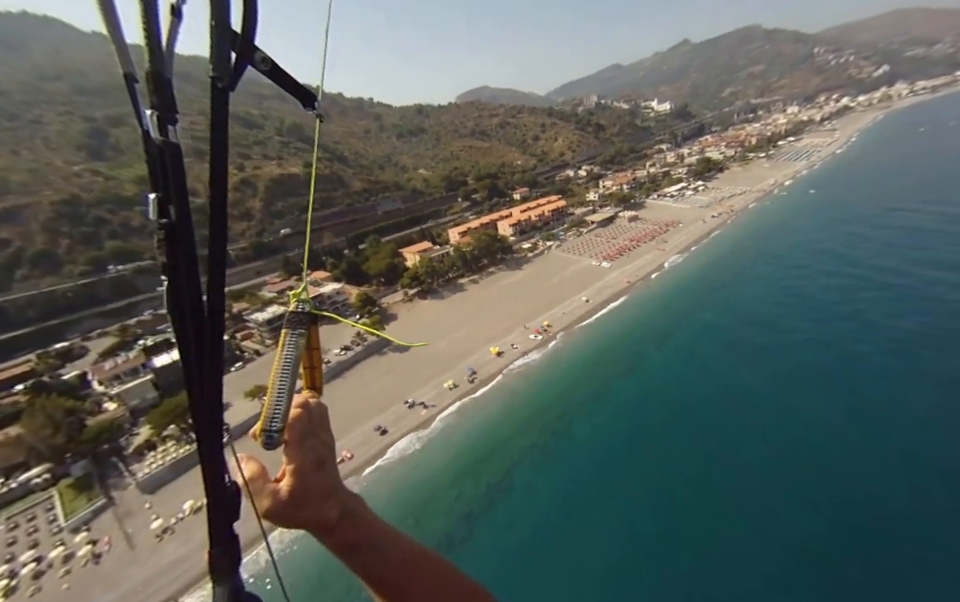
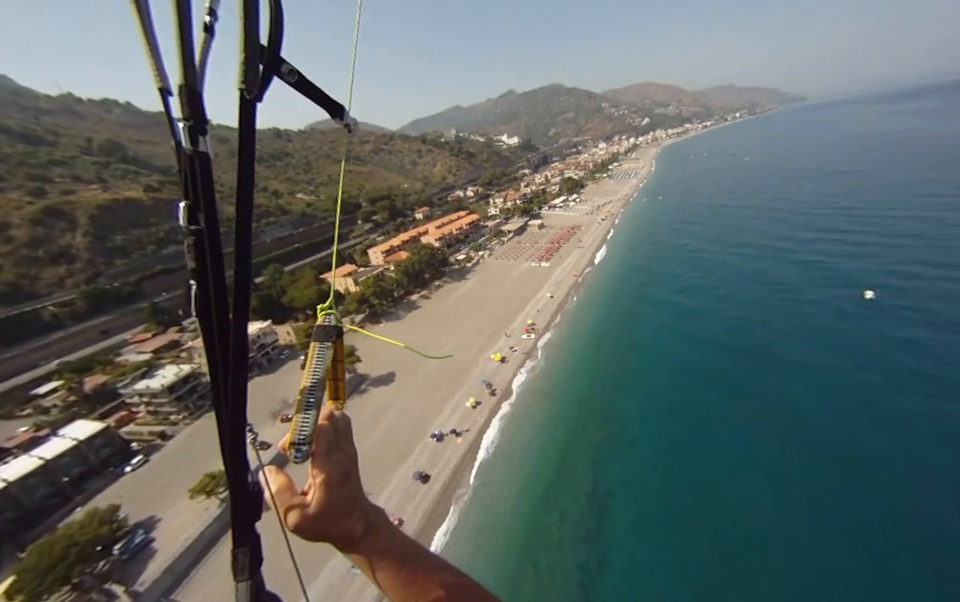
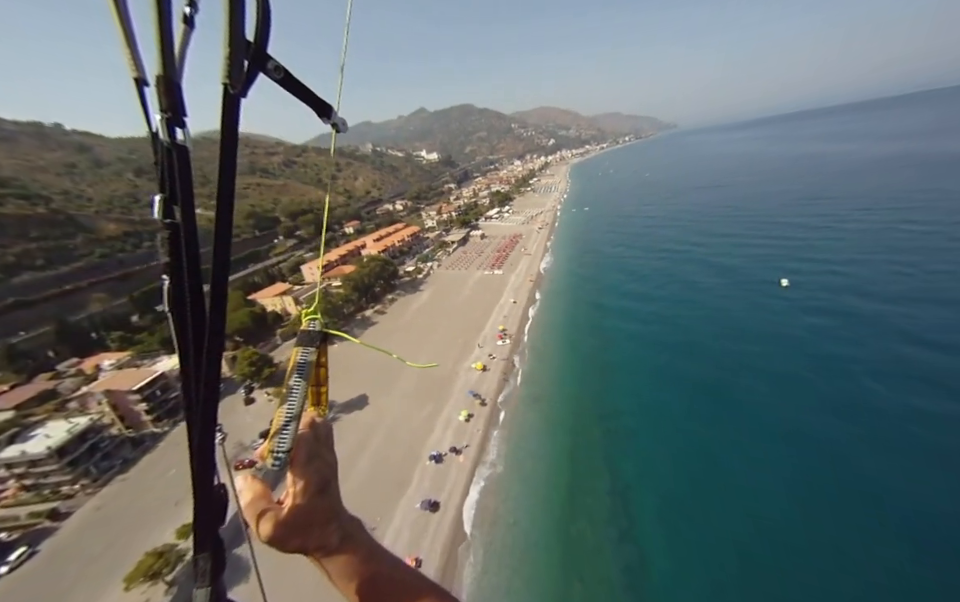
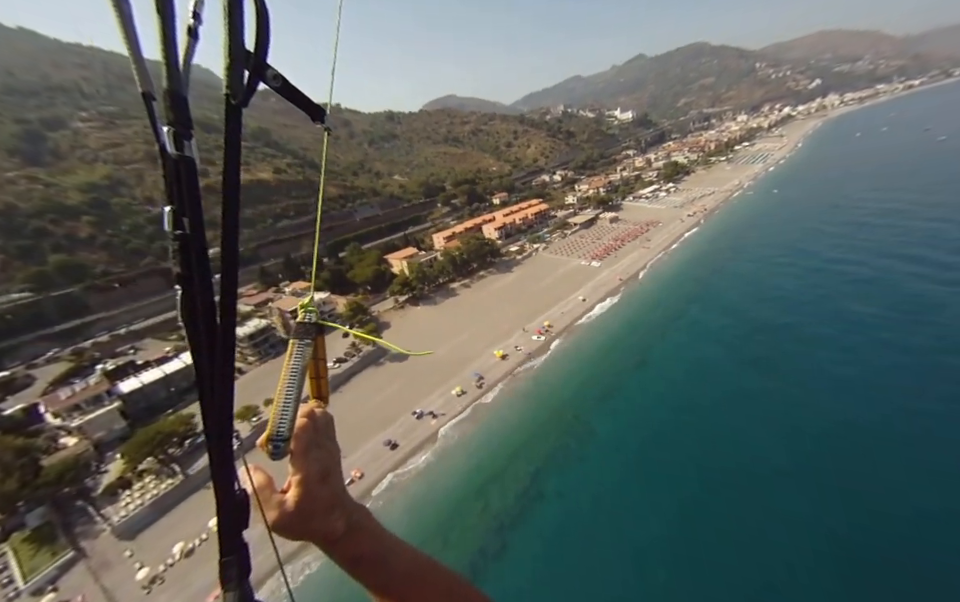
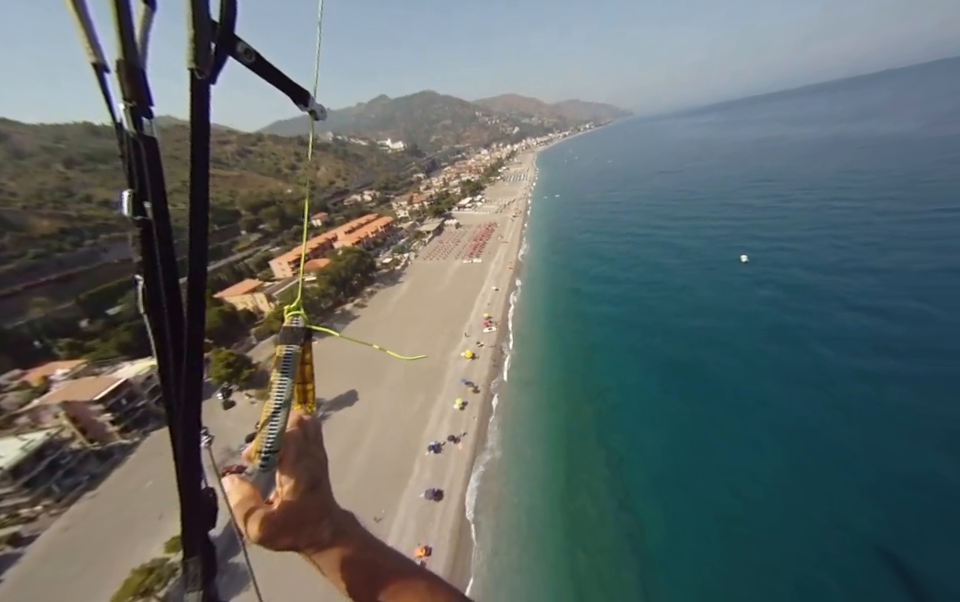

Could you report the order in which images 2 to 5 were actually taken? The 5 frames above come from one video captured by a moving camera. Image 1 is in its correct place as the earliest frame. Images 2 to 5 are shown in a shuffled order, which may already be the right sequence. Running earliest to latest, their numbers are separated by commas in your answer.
4, 2, 3, 5
